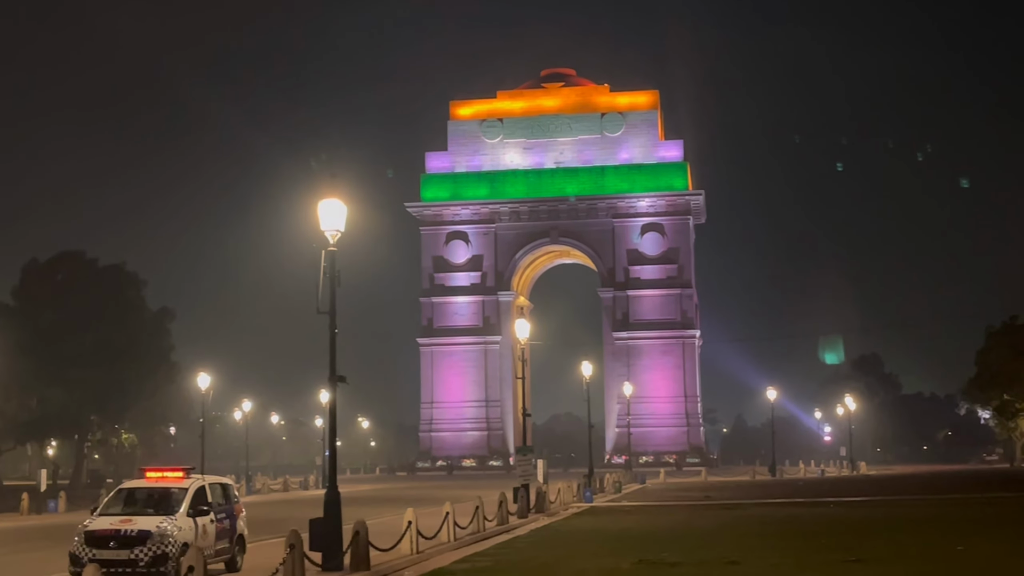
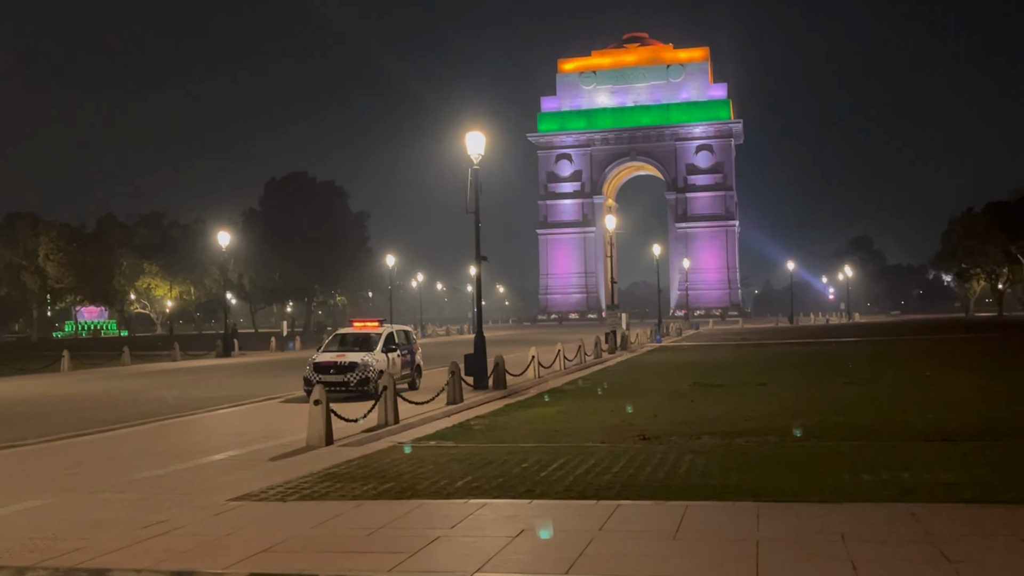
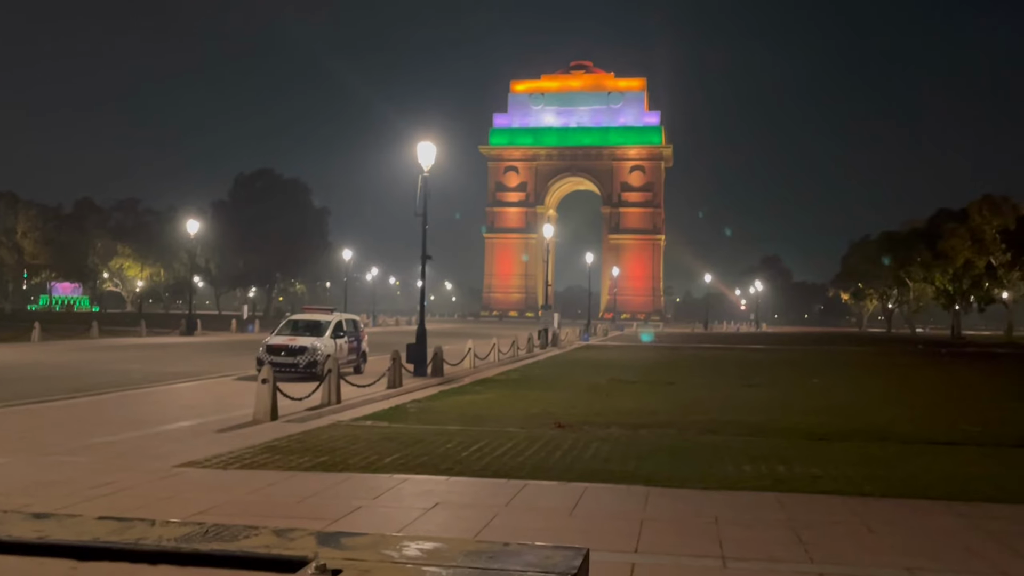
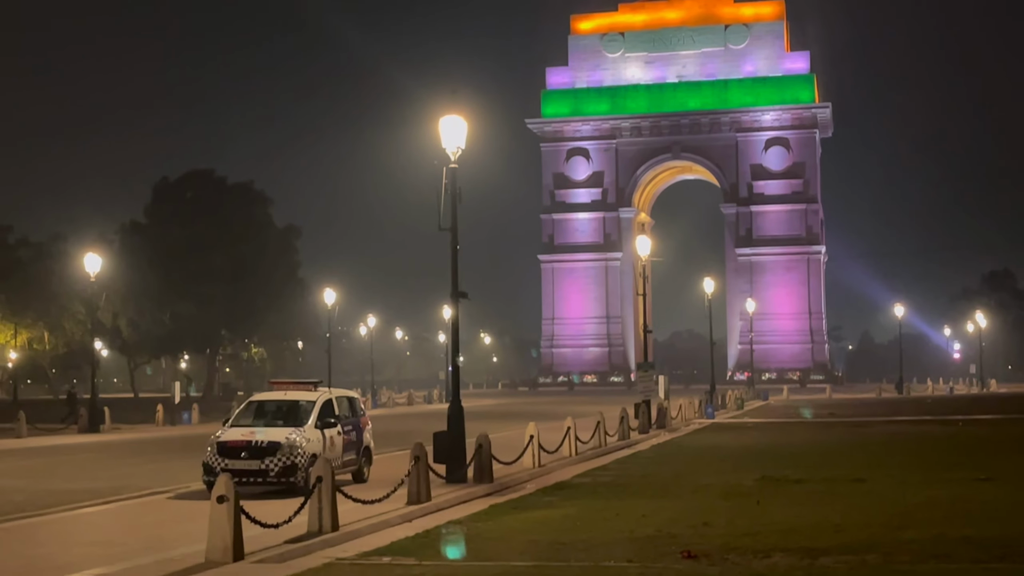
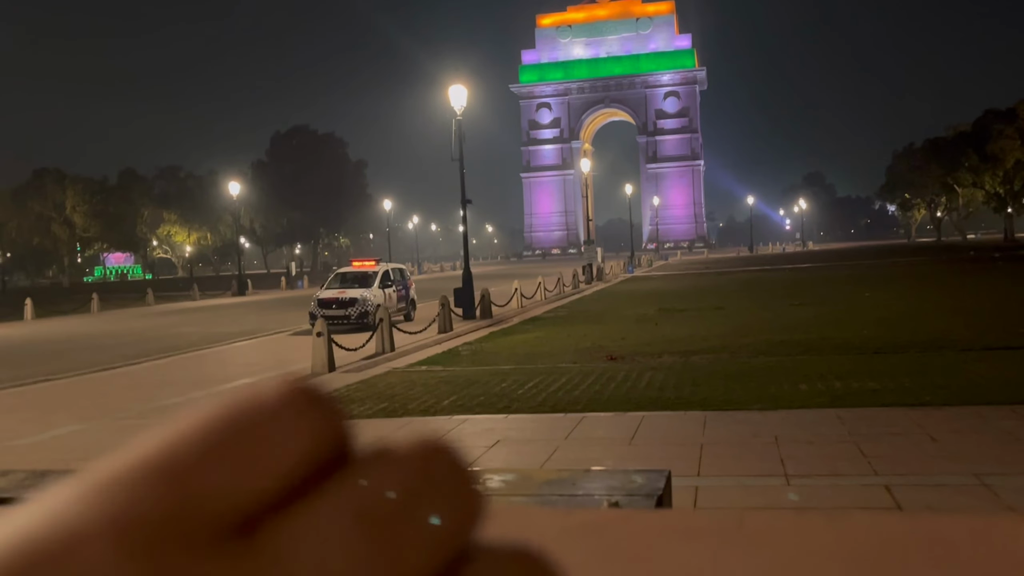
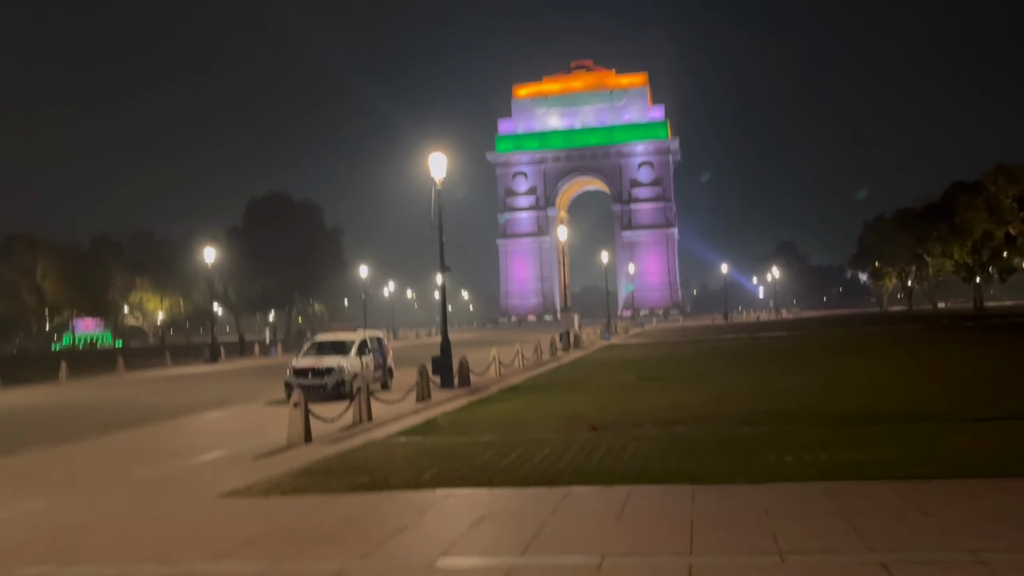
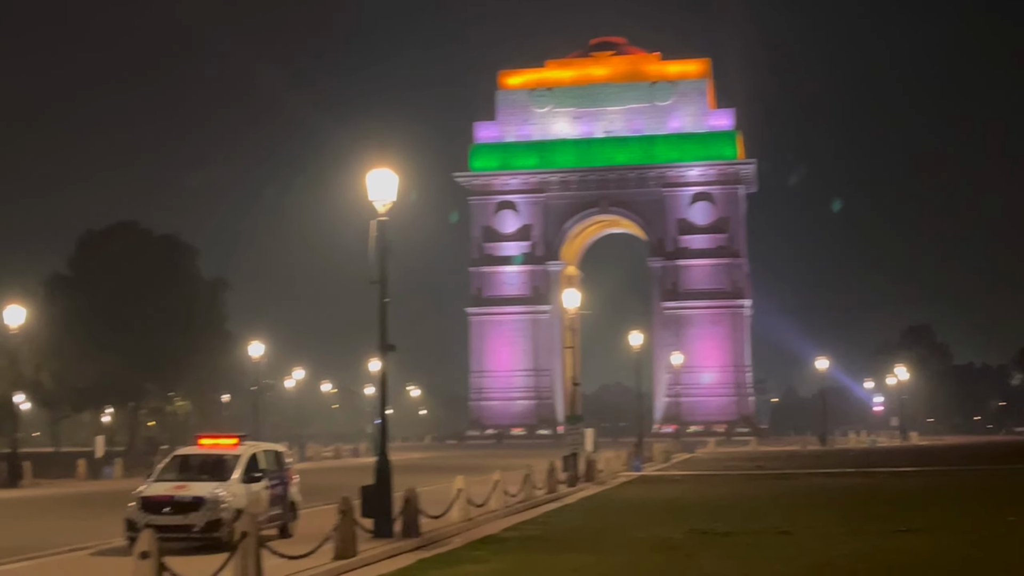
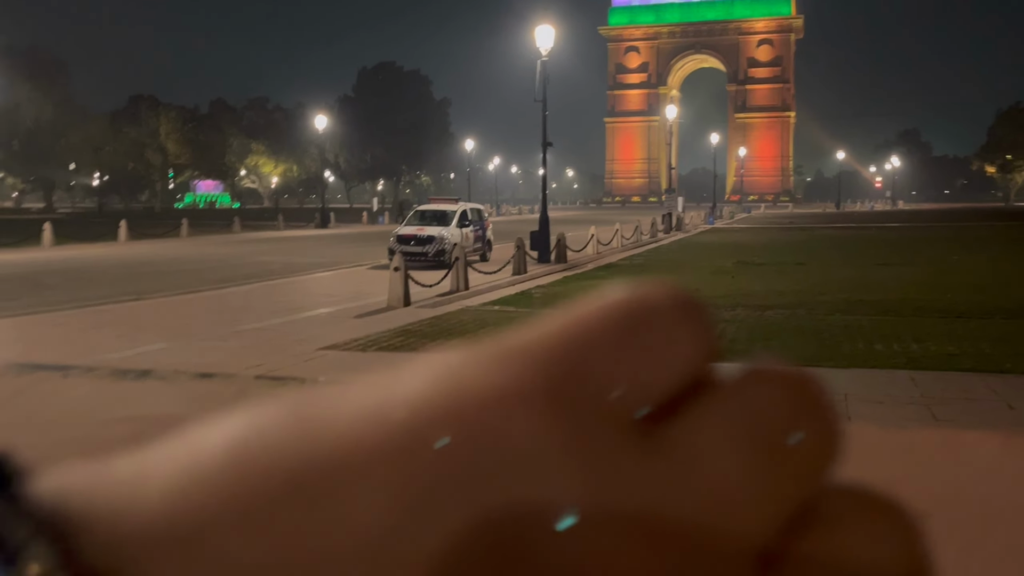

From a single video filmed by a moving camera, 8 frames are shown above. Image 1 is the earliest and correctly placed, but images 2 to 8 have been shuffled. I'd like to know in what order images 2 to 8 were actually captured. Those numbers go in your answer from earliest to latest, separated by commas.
7, 4, 2, 6, 5, 8, 3
